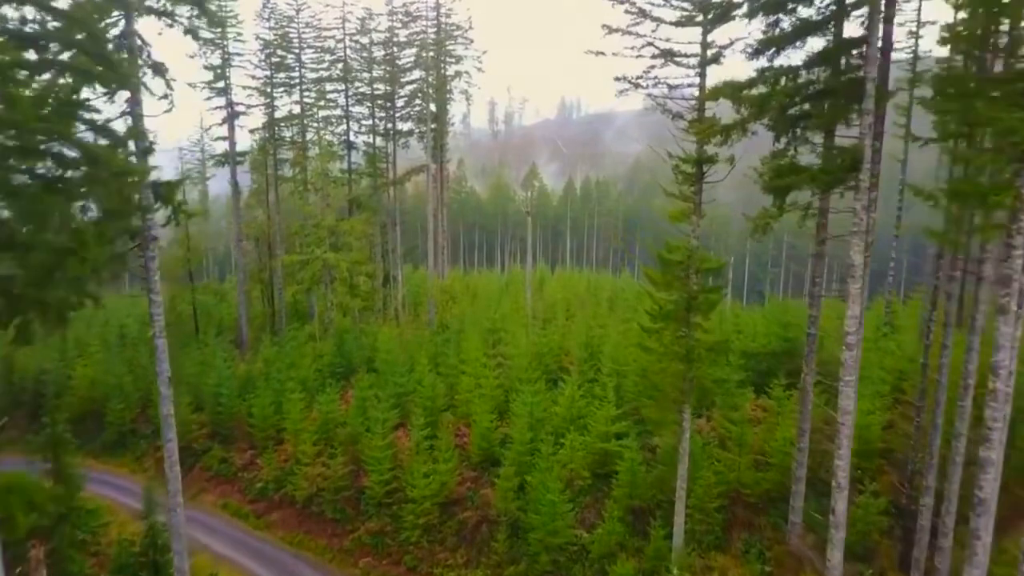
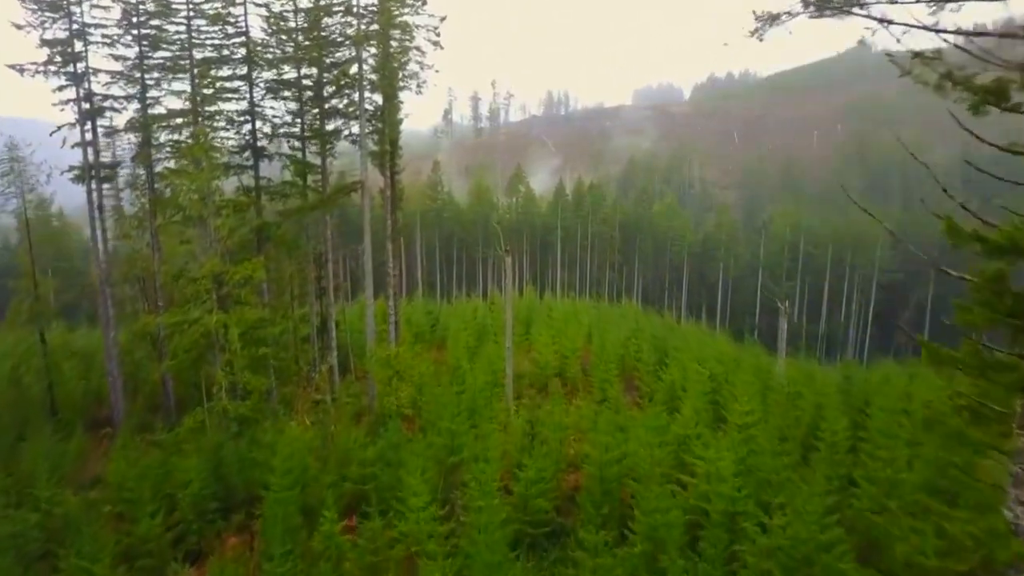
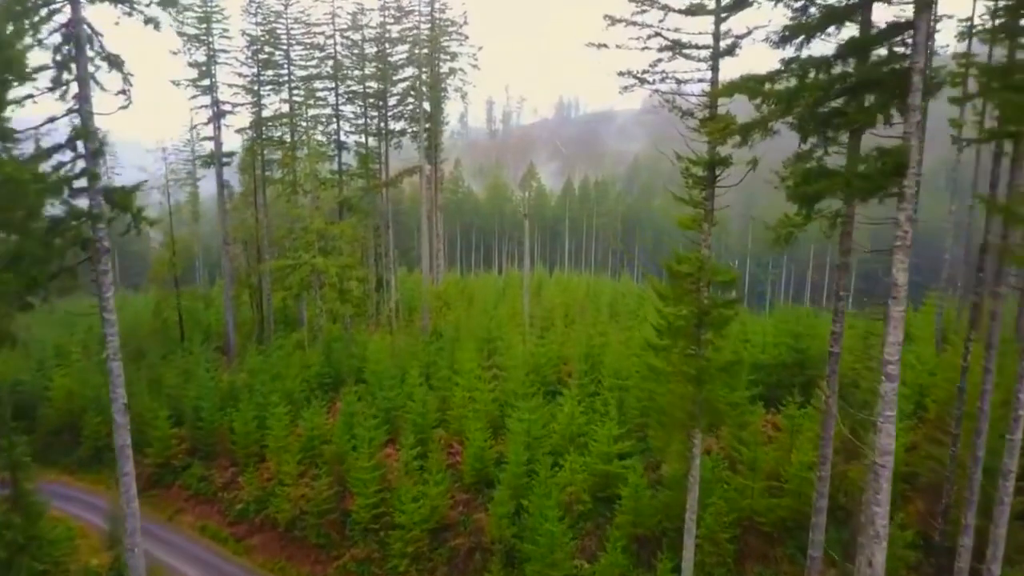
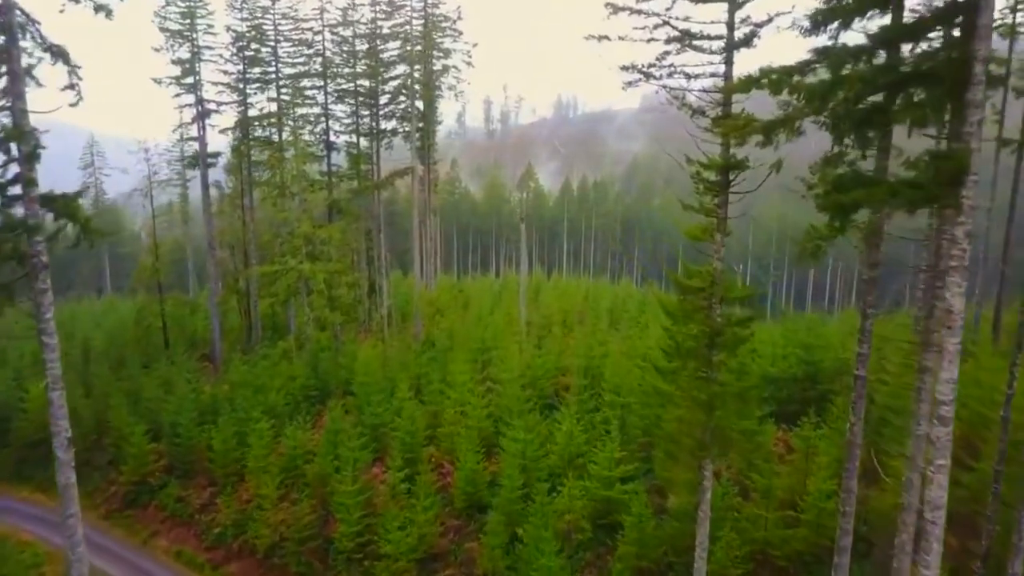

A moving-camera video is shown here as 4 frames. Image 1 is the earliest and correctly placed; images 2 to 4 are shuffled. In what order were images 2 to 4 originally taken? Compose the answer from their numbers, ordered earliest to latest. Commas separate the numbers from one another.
3, 4, 2
